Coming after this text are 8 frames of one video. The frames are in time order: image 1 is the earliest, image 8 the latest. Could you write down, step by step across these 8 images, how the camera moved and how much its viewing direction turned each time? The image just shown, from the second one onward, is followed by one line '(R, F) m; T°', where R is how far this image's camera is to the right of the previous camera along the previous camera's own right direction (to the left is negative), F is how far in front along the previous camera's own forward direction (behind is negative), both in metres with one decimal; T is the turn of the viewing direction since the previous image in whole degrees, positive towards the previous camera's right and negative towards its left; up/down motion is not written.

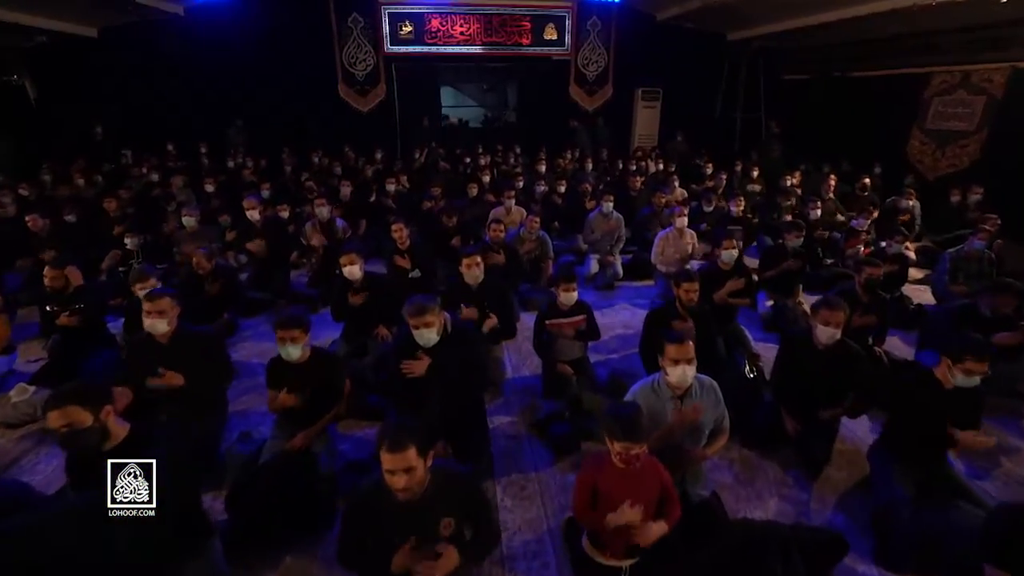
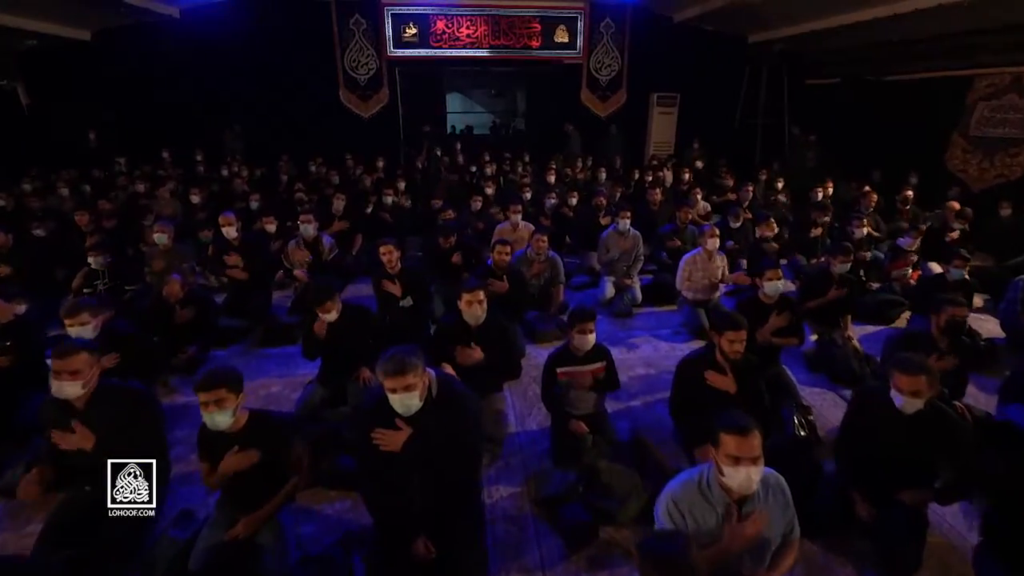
(0.0, +0.8) m; -1°
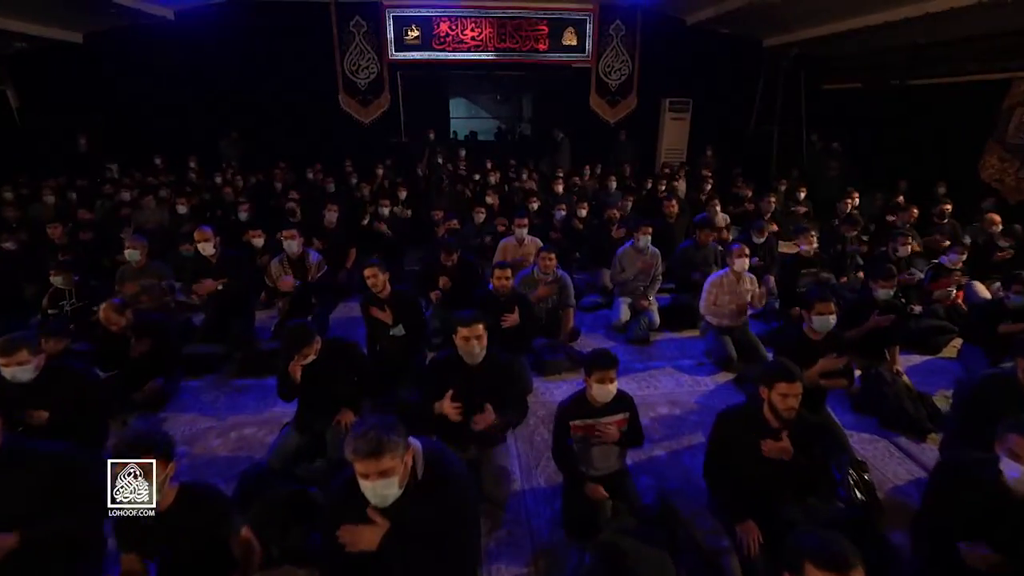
(0.0, +0.6) m; -1°
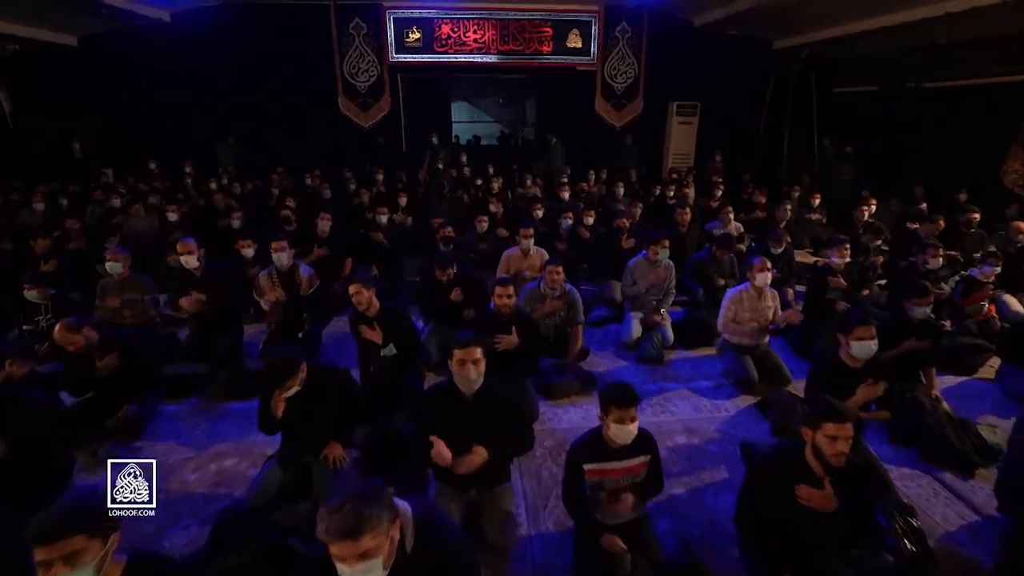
(0.0, +0.4) m; 0°
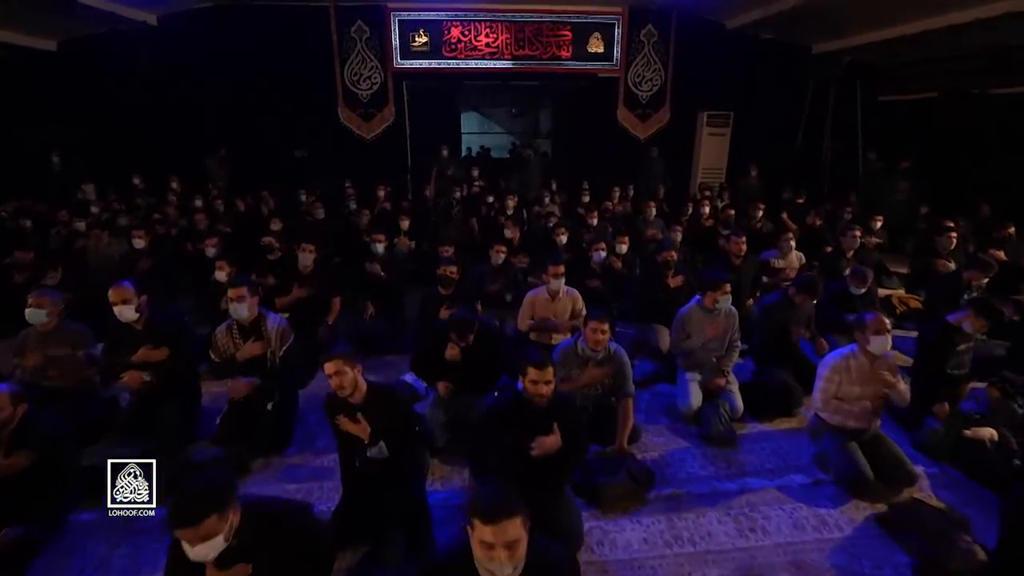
(-0.2, +1.2) m; -1°
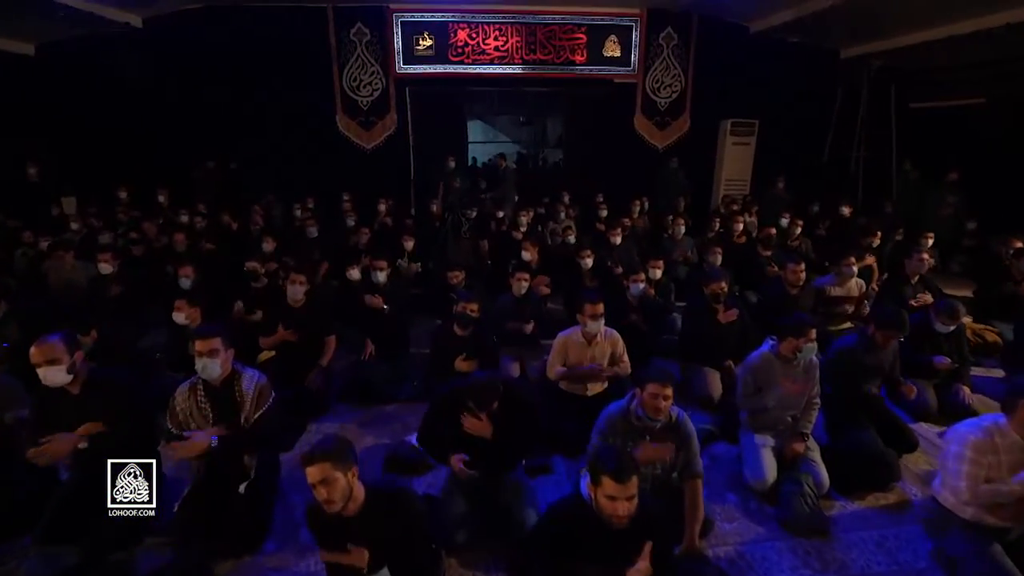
(-0.2, +0.8) m; 0°
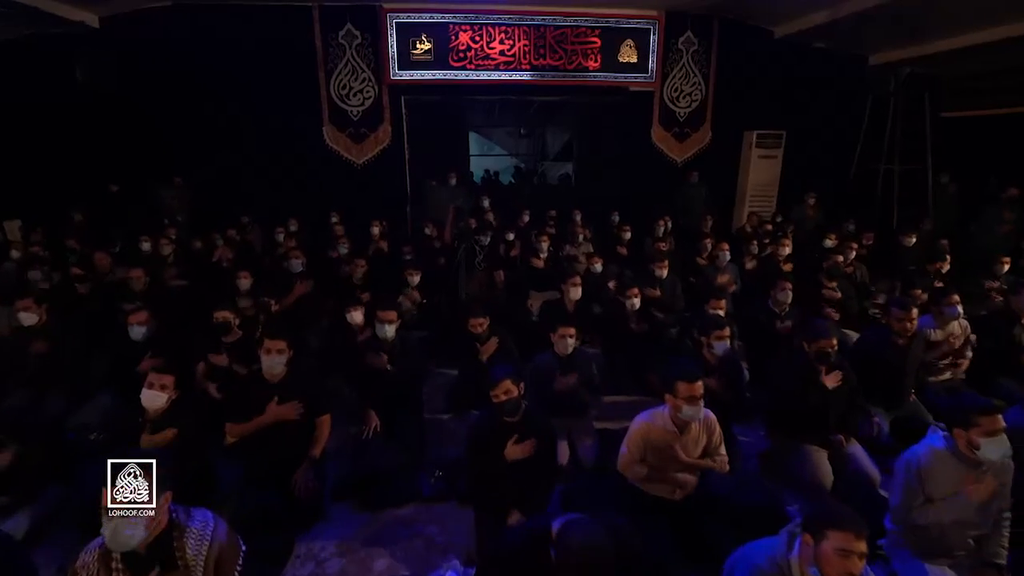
(-0.5, +1.1) m; +2°
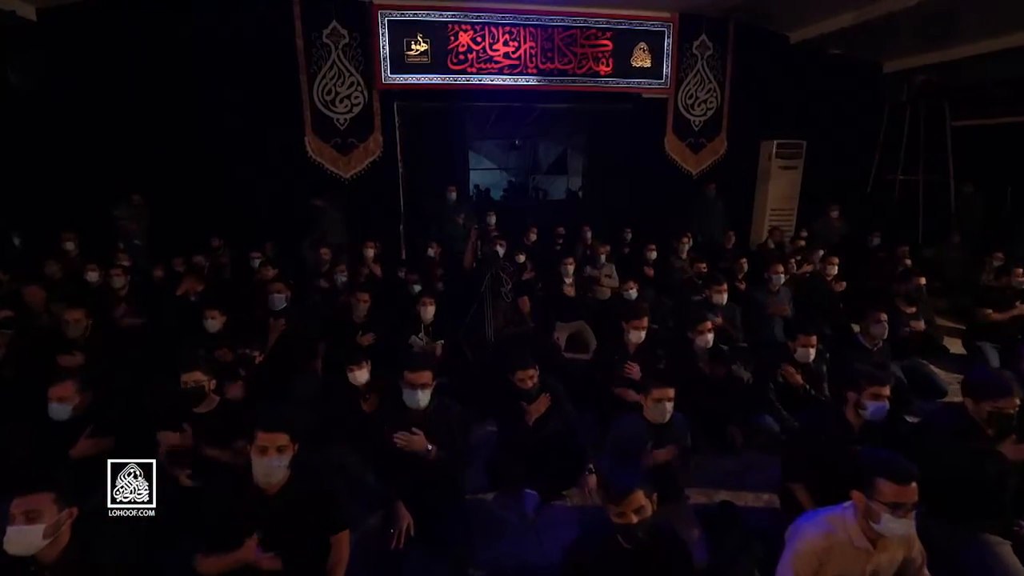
(-0.6, +1.0) m; +3°
